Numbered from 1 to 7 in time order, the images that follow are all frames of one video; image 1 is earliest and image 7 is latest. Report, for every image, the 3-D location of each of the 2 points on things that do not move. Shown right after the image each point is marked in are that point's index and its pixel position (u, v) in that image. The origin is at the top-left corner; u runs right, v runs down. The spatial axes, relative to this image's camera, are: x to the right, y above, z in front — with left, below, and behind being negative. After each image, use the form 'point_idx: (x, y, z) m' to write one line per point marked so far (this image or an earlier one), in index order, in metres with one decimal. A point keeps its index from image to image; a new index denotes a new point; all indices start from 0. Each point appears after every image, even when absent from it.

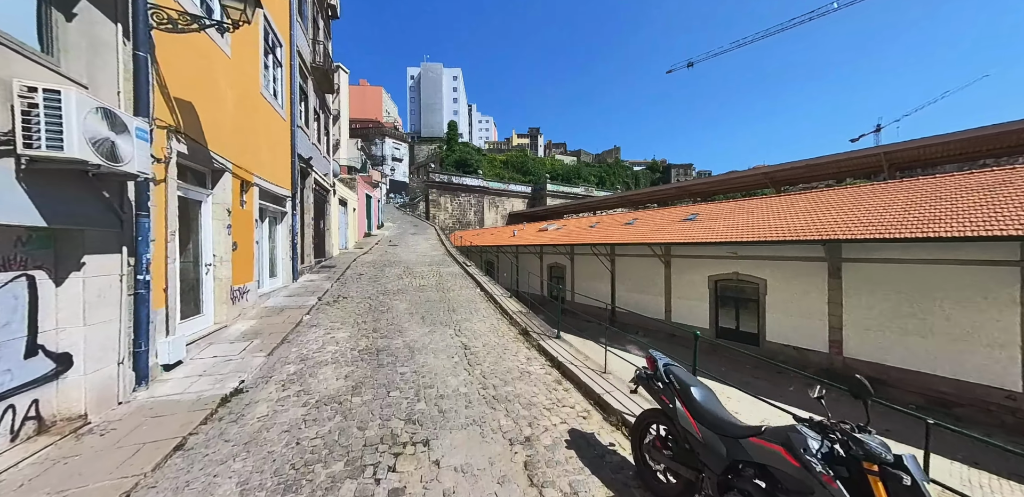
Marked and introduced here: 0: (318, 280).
0: (-5.5, -0.9, +9.1) m
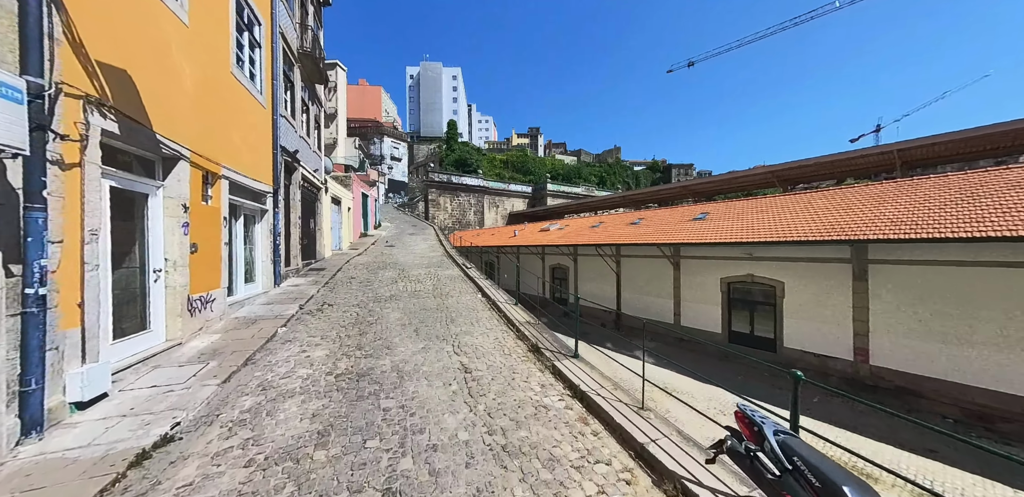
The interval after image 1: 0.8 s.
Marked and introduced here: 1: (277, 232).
0: (-5.4, -0.9, +8.3) m
1: (-5.7, +0.4, +7.9) m
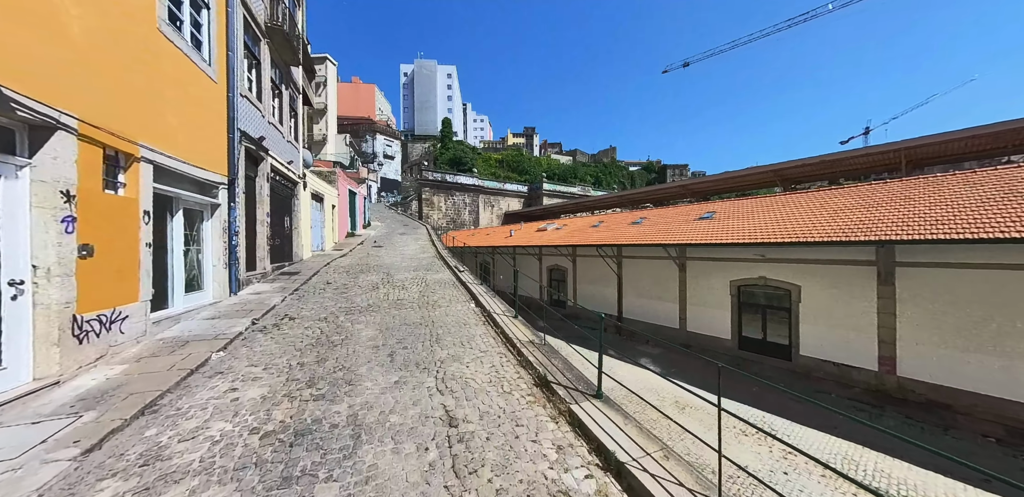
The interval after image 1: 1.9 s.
0: (-5.4, -1.0, +7.1) m
1: (-5.8, +0.4, +6.8) m
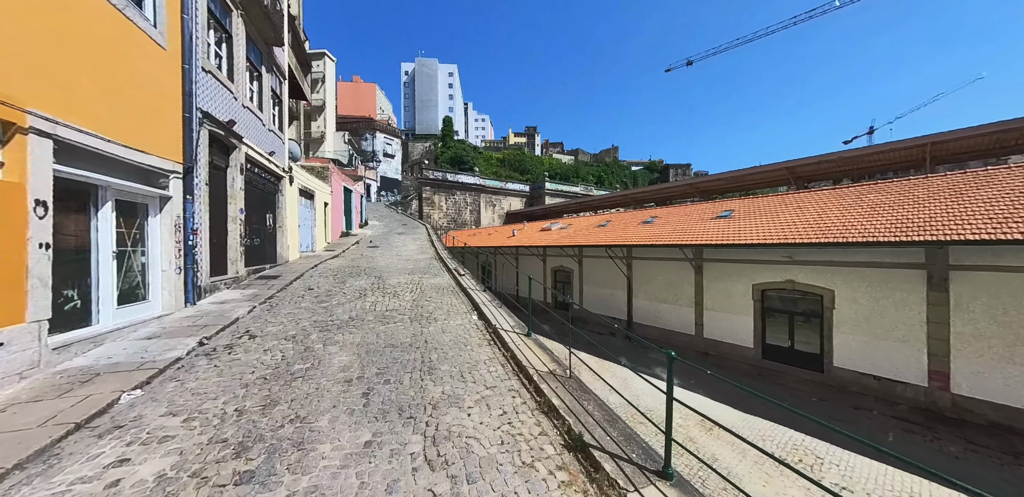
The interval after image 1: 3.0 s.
0: (-5.2, -1.0, +6.1) m
1: (-5.6, +0.4, +5.7) m
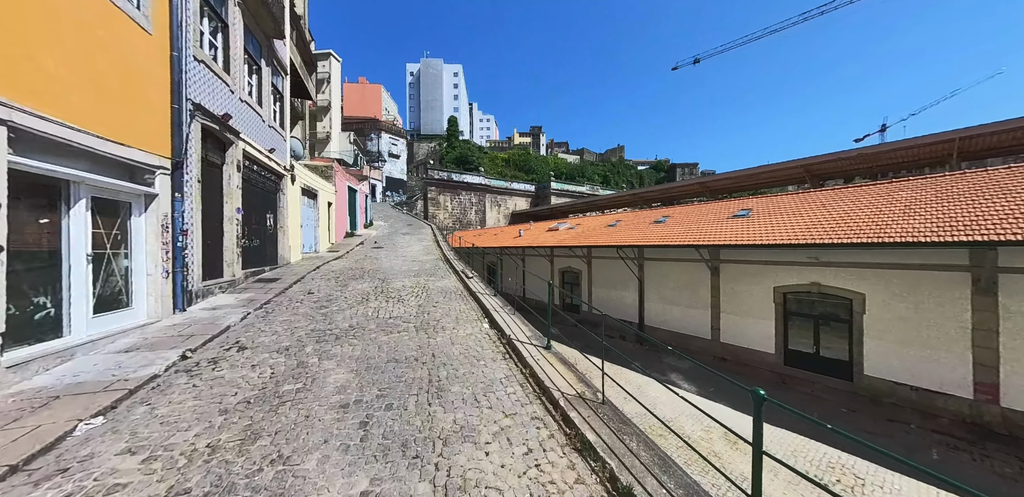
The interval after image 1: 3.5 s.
0: (-5.0, -1.0, +5.7) m
1: (-5.4, +0.3, +5.3) m
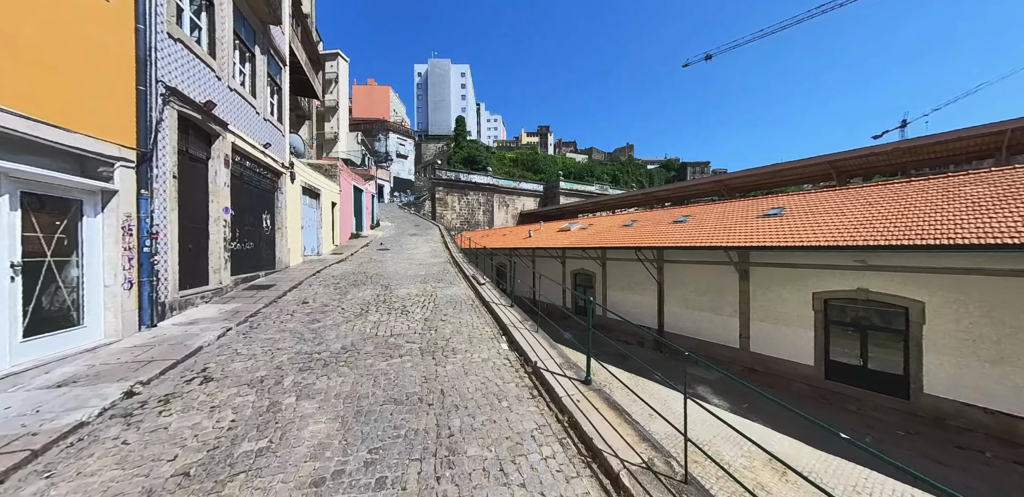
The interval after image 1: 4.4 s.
0: (-4.7, -1.1, +4.9) m
1: (-5.0, +0.2, +4.6) m
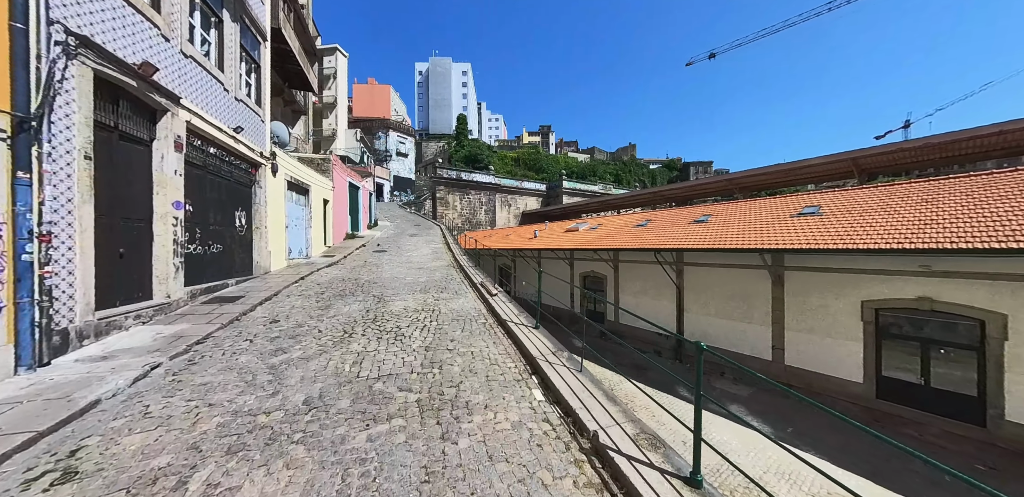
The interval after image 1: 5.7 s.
0: (-4.3, -1.2, +3.6) m
1: (-4.7, +0.2, +3.3) m
